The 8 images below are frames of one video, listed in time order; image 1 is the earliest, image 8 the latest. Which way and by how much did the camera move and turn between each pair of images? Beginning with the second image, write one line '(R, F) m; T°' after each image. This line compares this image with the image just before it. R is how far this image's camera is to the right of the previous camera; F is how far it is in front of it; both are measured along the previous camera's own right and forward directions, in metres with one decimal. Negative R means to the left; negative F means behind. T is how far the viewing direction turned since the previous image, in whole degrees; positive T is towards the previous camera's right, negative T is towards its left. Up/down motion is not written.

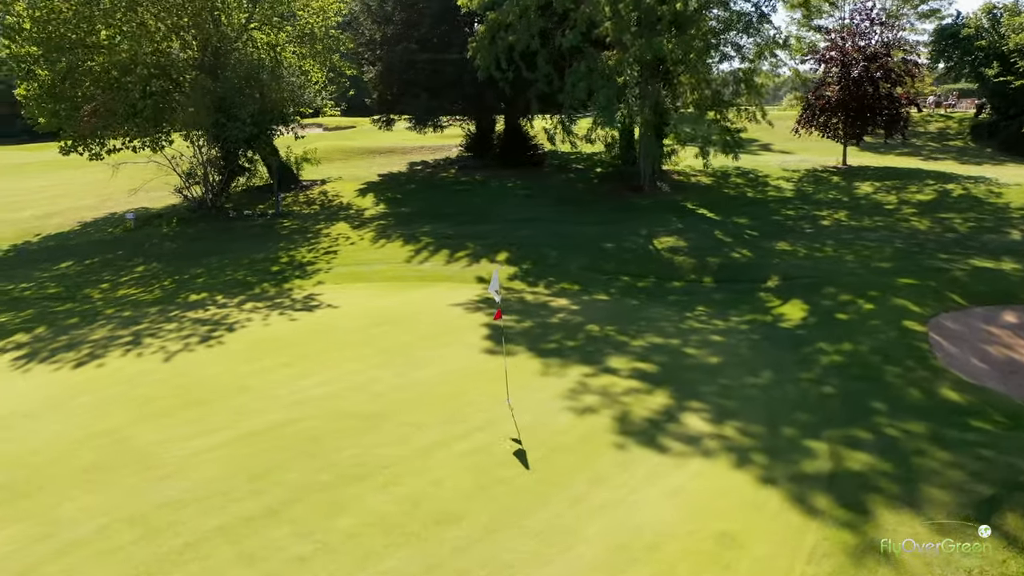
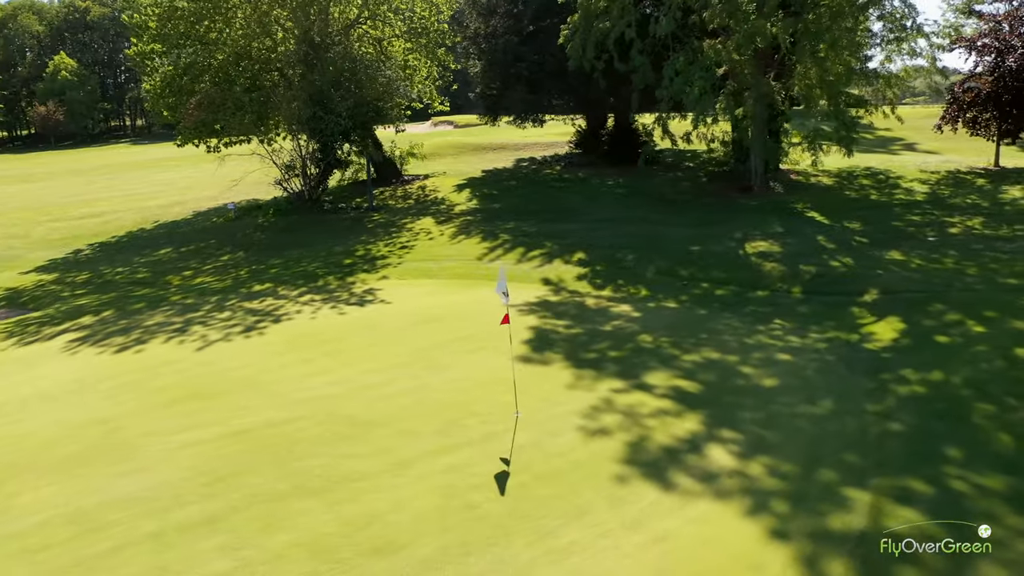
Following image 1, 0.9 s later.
(+1.3, +1.0) m; -10°
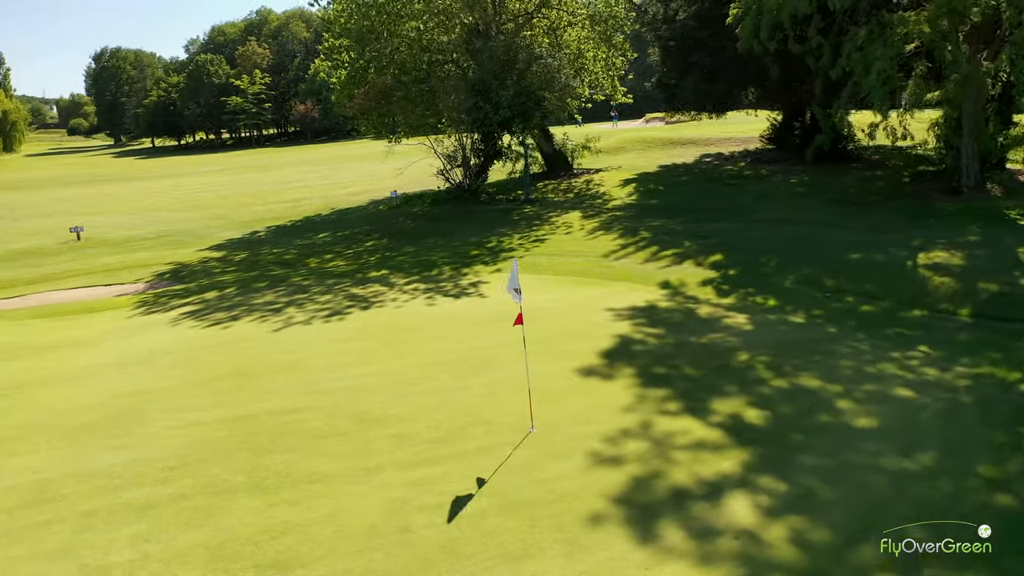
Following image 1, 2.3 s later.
(+1.7, +1.2) m; -16°
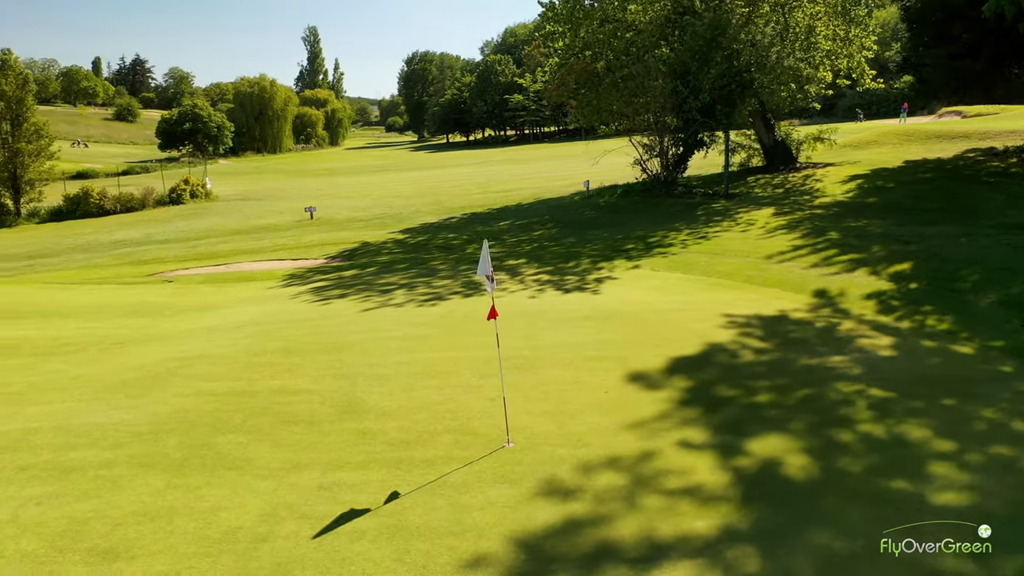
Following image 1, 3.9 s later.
(+2.1, +1.4) m; -20°
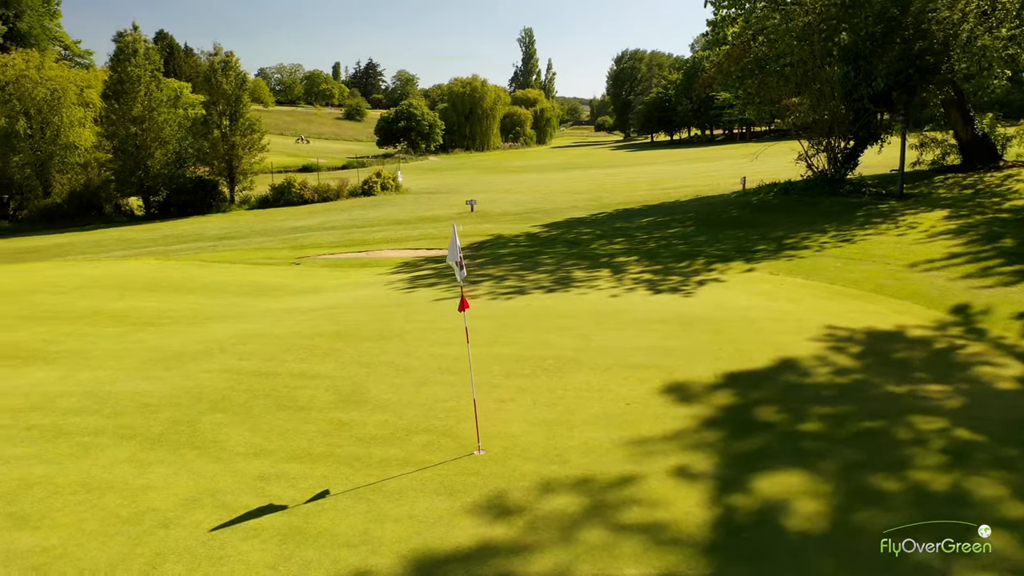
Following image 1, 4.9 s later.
(+1.4, +0.8) m; -14°
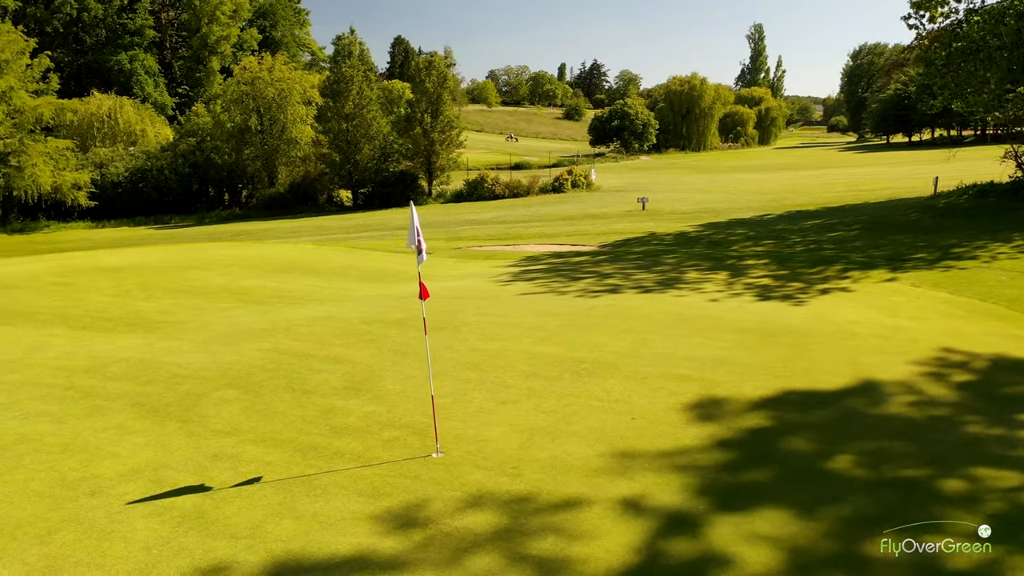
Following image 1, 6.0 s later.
(+1.4, +0.7) m; -15°
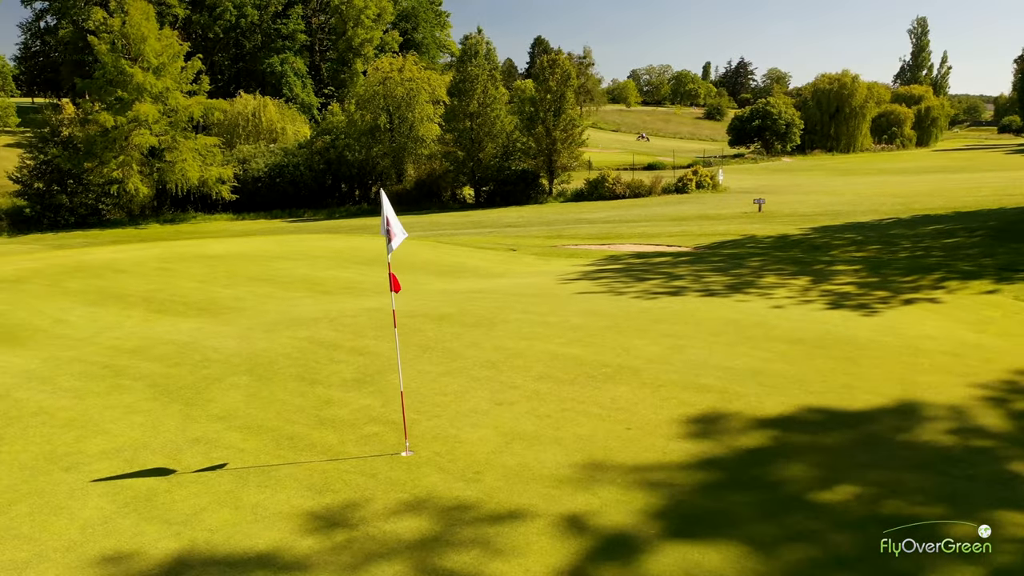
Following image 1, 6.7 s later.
(+0.9, +0.3) m; -9°
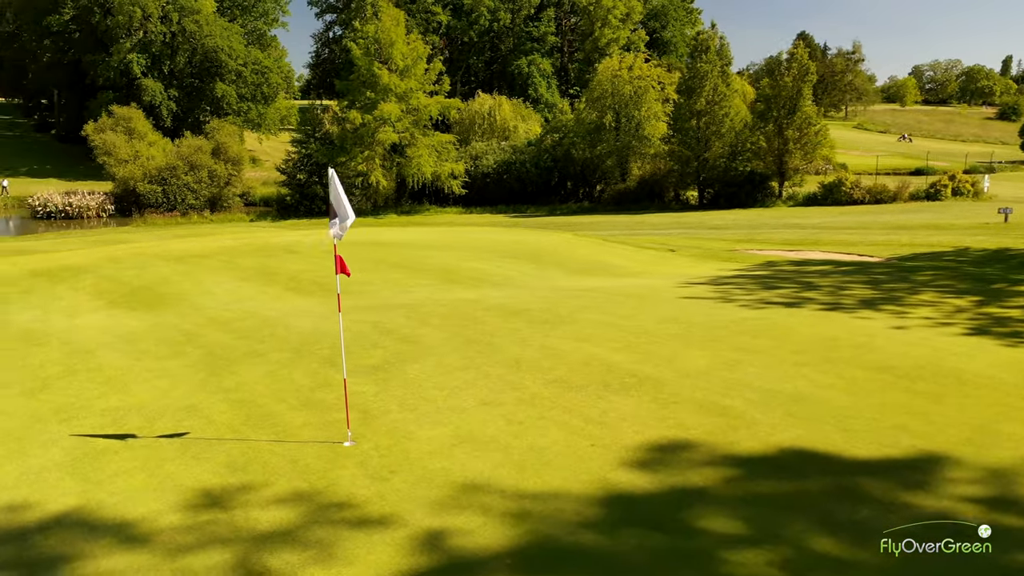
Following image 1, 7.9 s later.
(+1.5, +0.6) m; -17°
